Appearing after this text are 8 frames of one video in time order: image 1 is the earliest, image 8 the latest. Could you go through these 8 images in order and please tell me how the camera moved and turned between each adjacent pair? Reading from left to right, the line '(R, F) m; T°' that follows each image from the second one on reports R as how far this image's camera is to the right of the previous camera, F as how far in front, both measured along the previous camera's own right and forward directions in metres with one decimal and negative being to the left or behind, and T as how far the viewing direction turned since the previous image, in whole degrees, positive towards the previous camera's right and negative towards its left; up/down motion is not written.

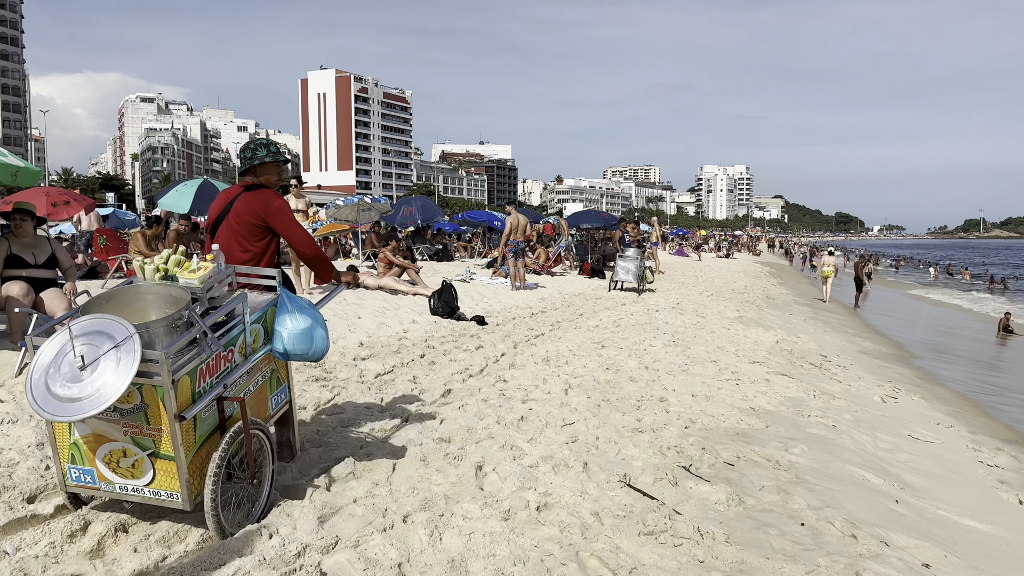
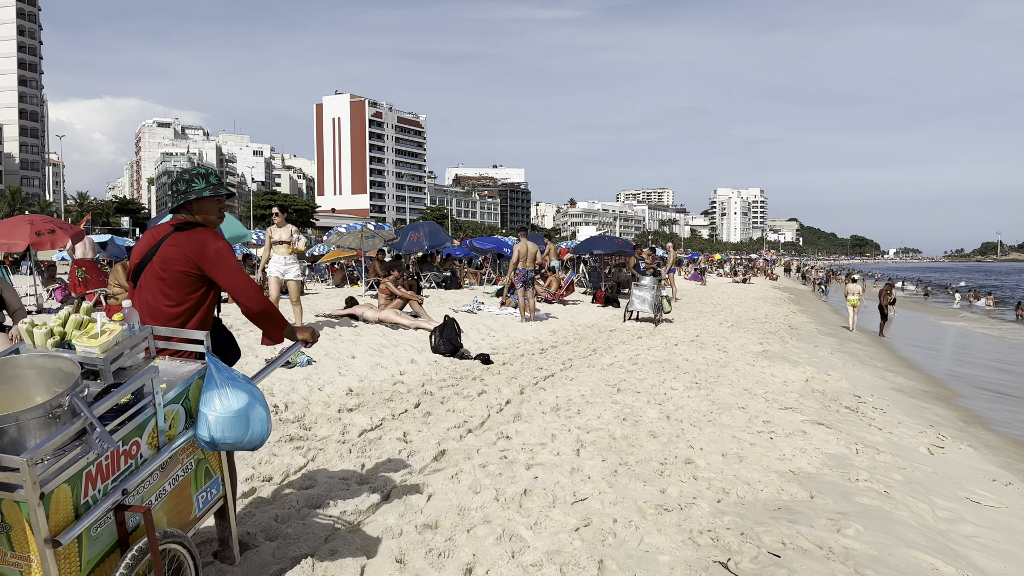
(+0.1, +0.6) m; -1°
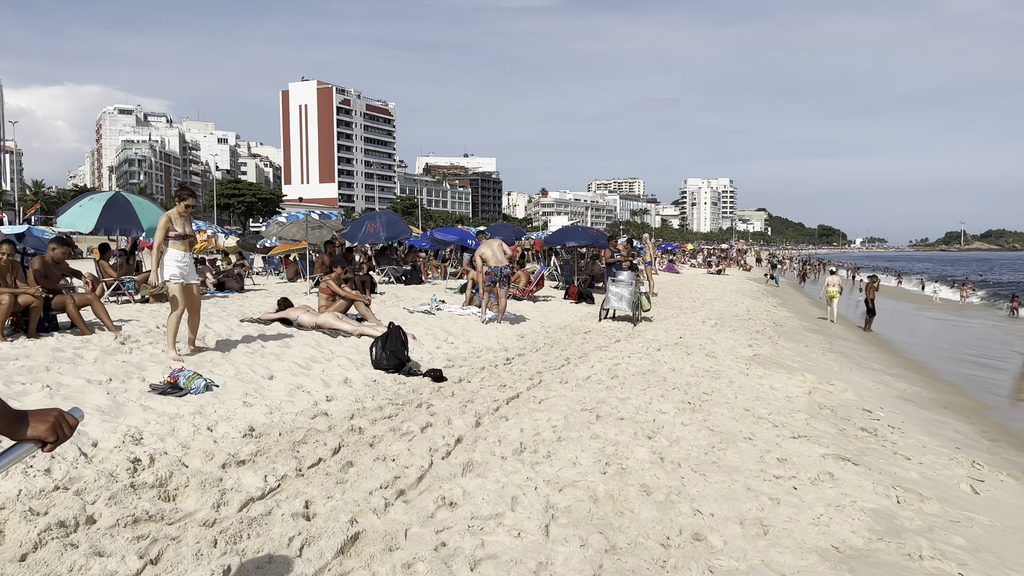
(+0.1, +1.2) m; +2°
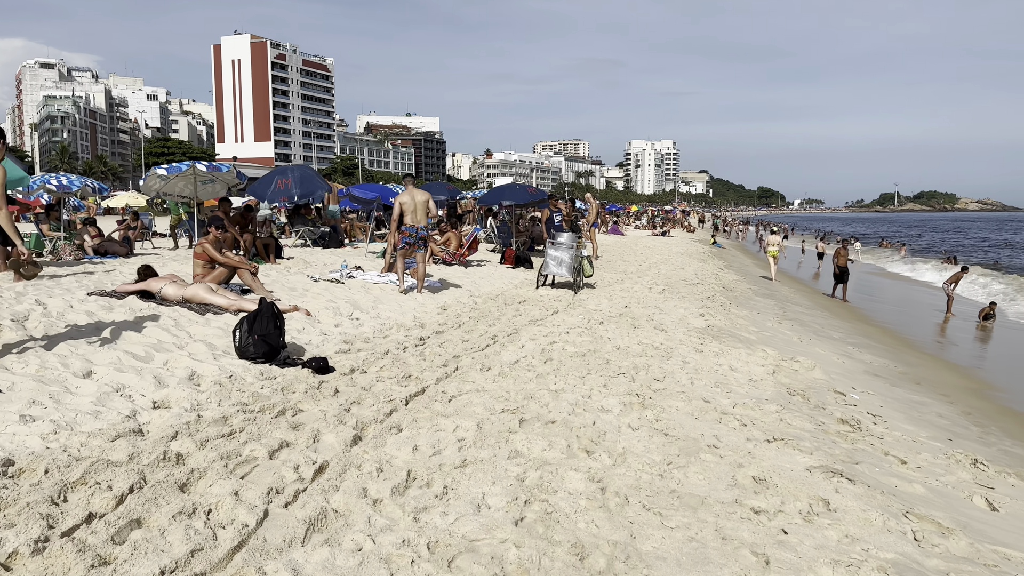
(+0.3, +1.3) m; +4°
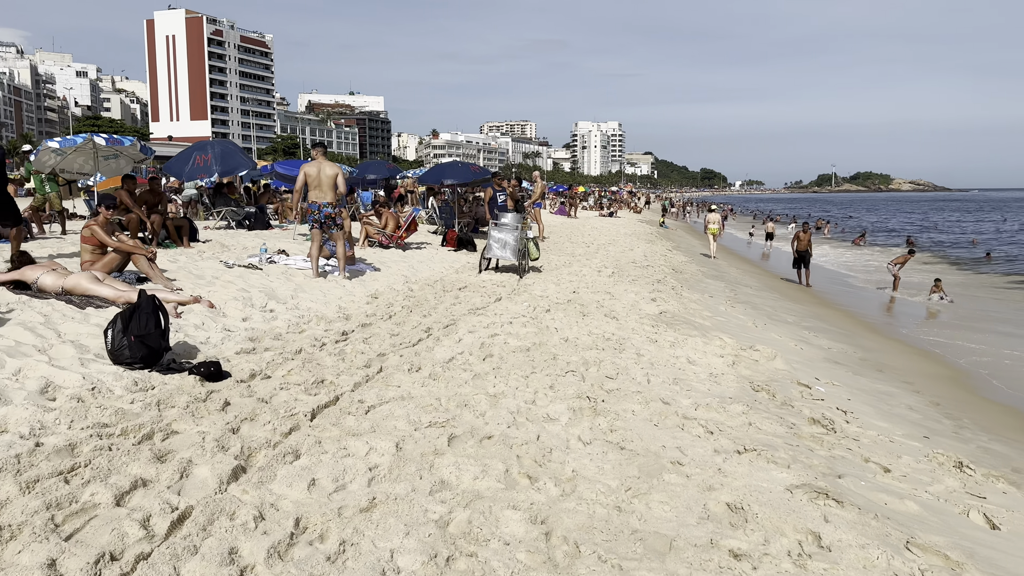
(+0.1, +0.7) m; +4°
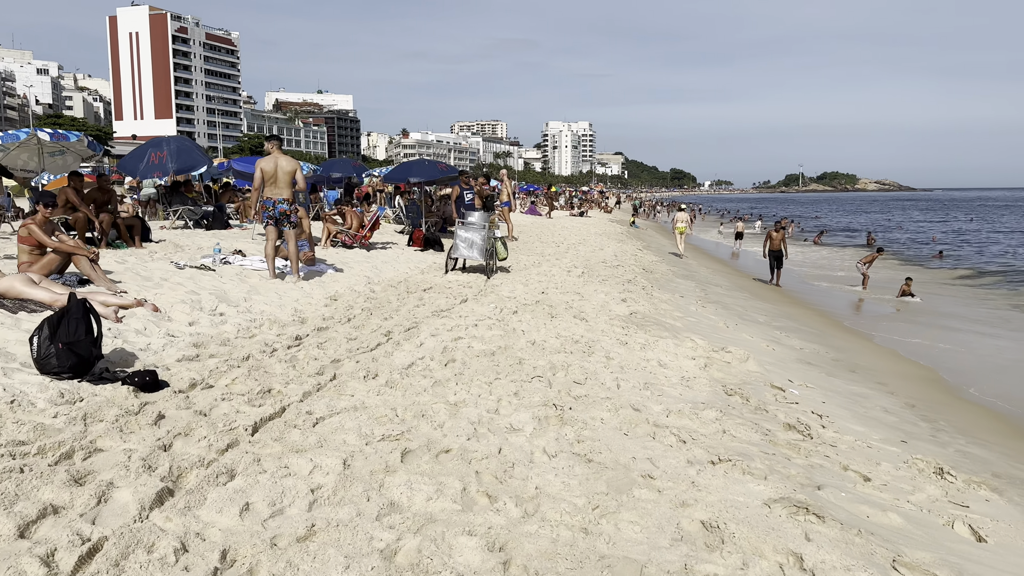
(+0.1, +0.2) m; +2°
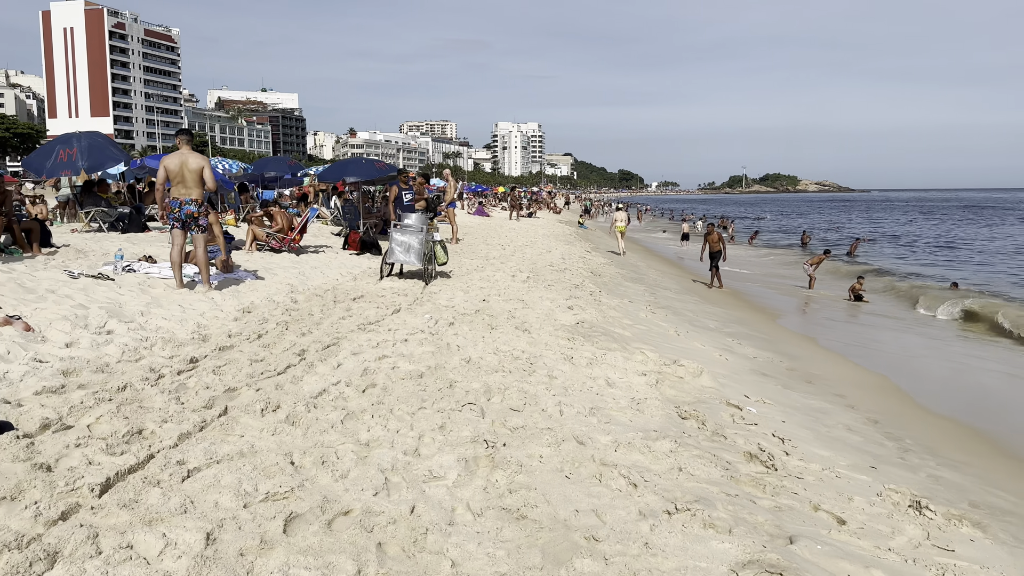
(+0.1, +0.6) m; +4°
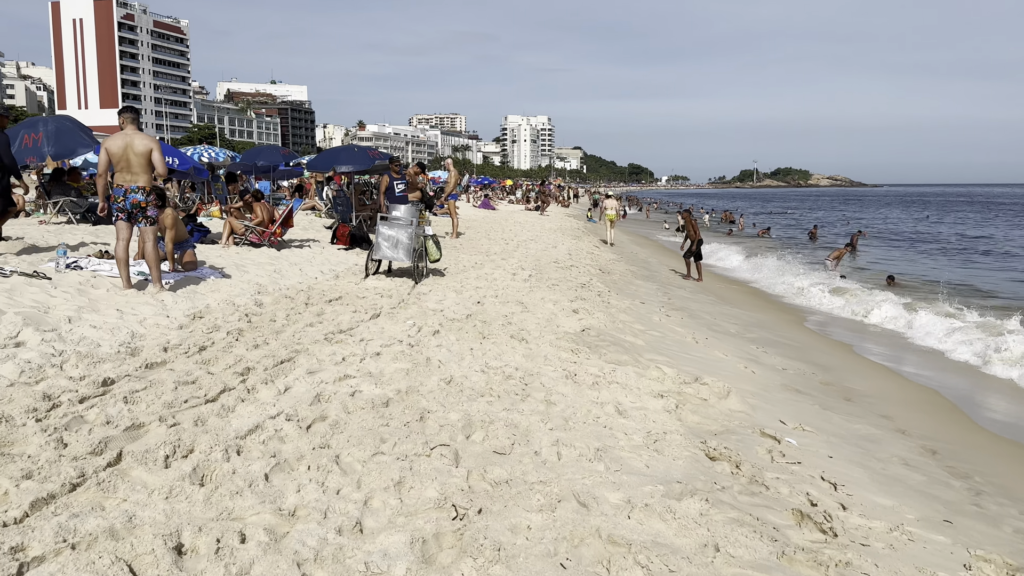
(+0.1, +0.9) m; -1°
